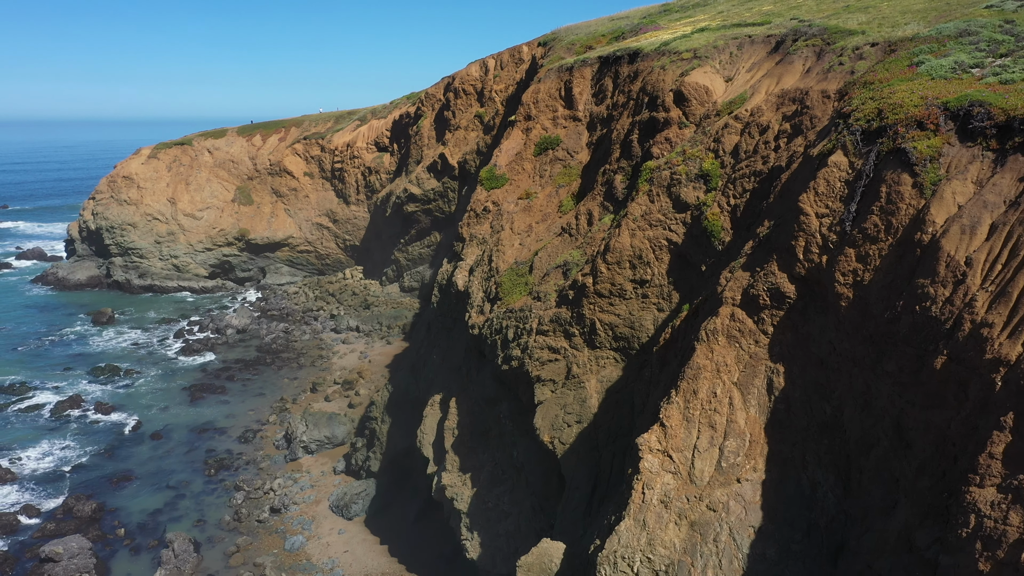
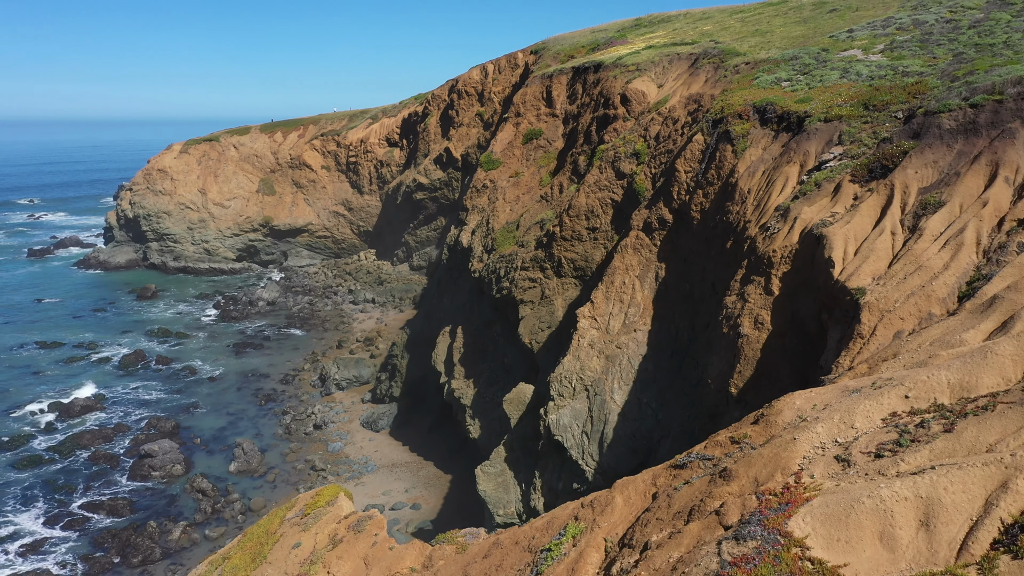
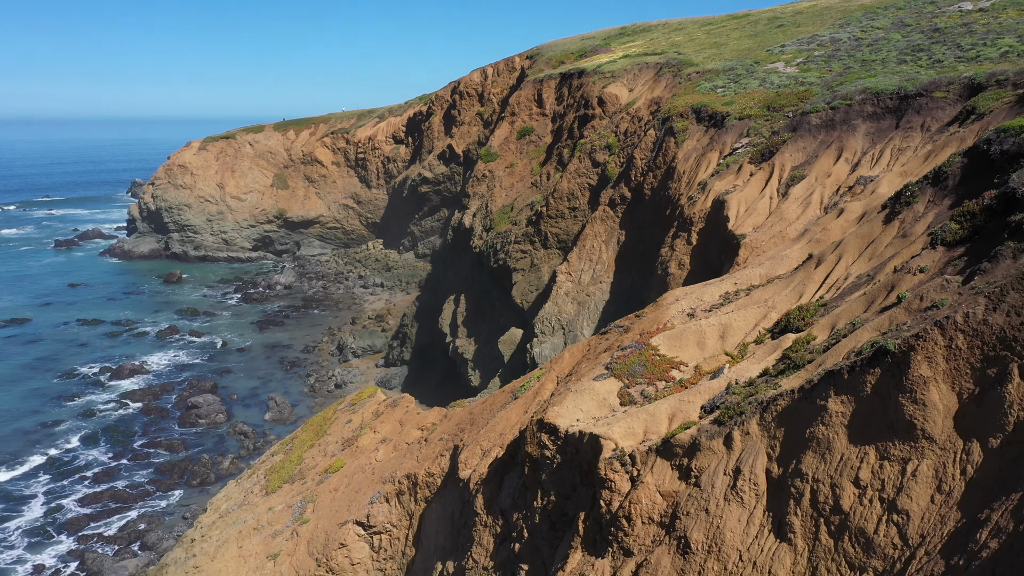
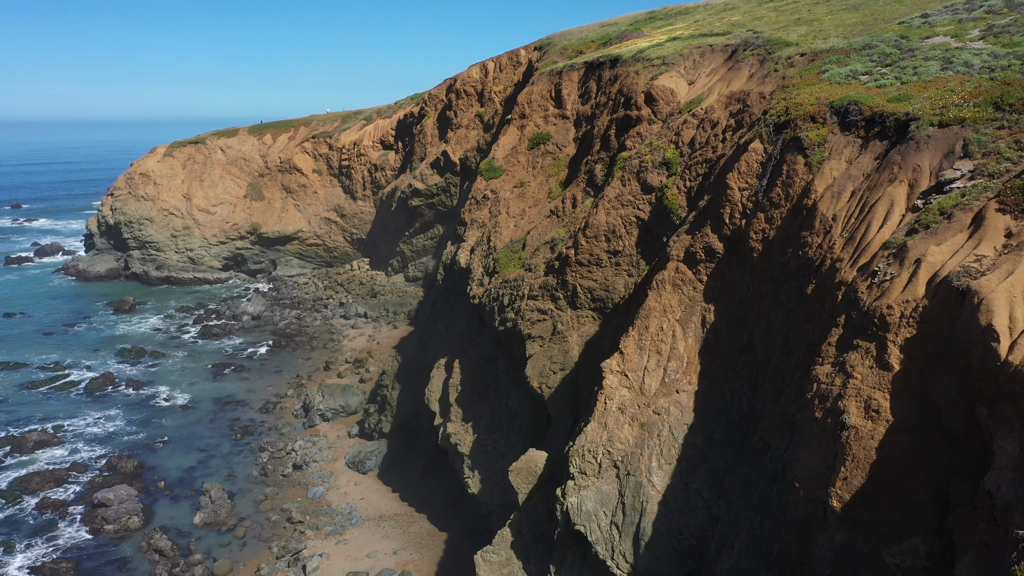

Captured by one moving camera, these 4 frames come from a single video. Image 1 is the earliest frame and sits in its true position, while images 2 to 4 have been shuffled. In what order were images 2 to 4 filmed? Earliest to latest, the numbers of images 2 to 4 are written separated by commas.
4, 2, 3
